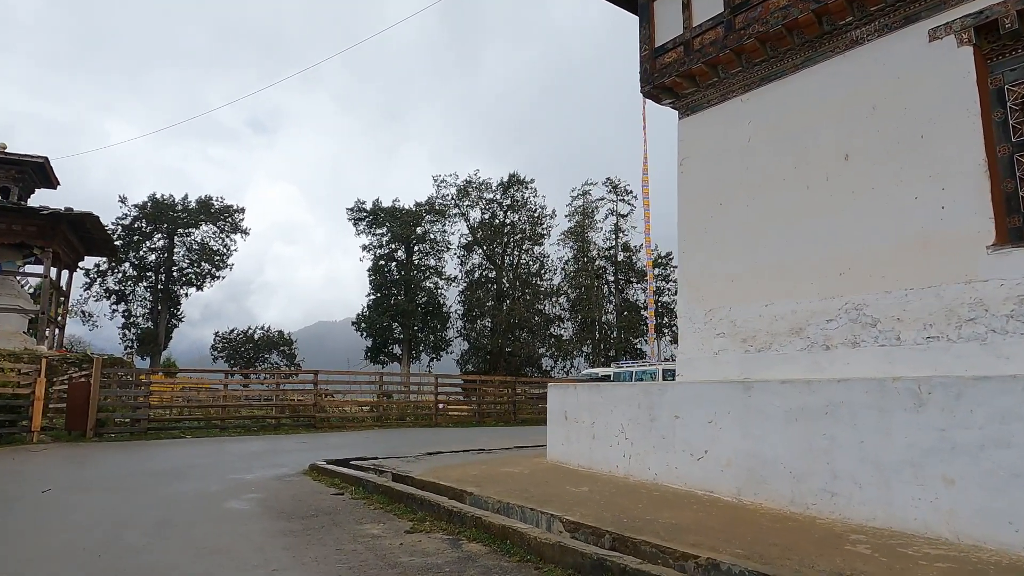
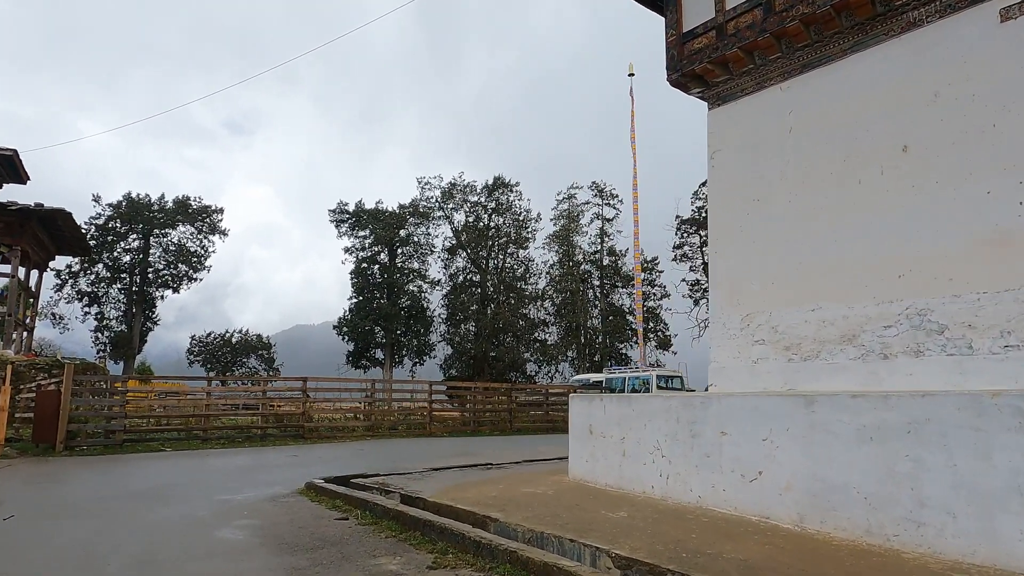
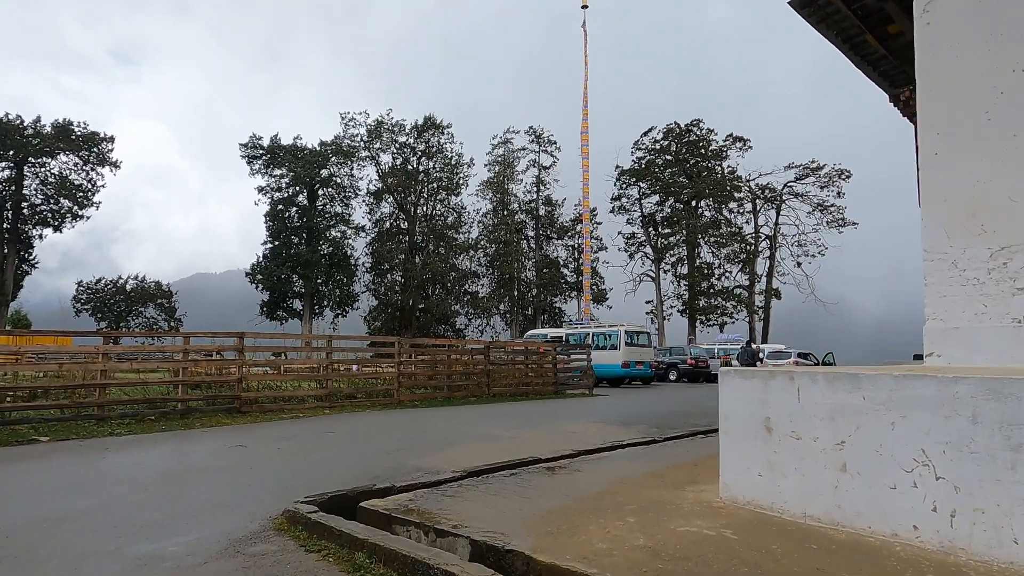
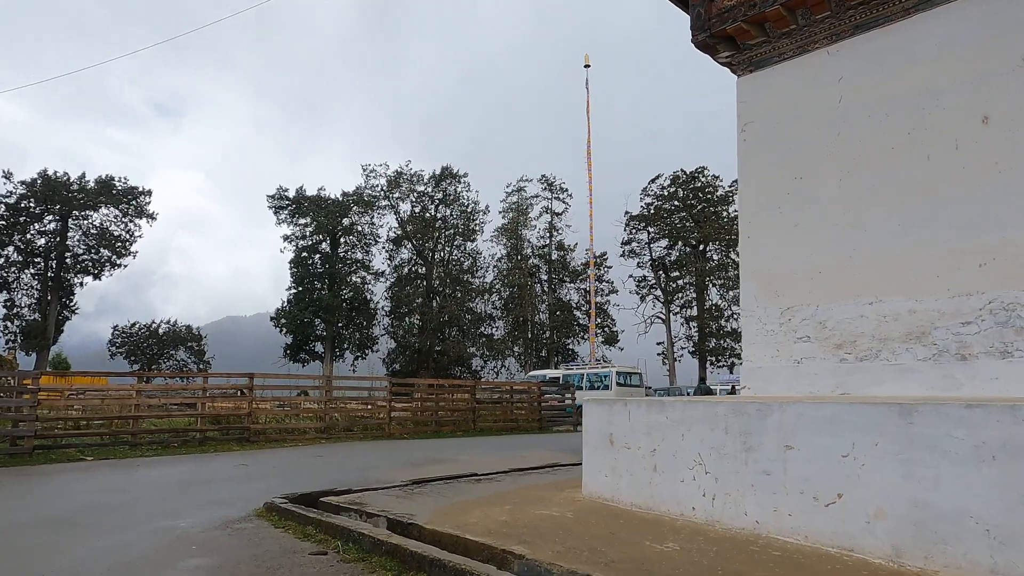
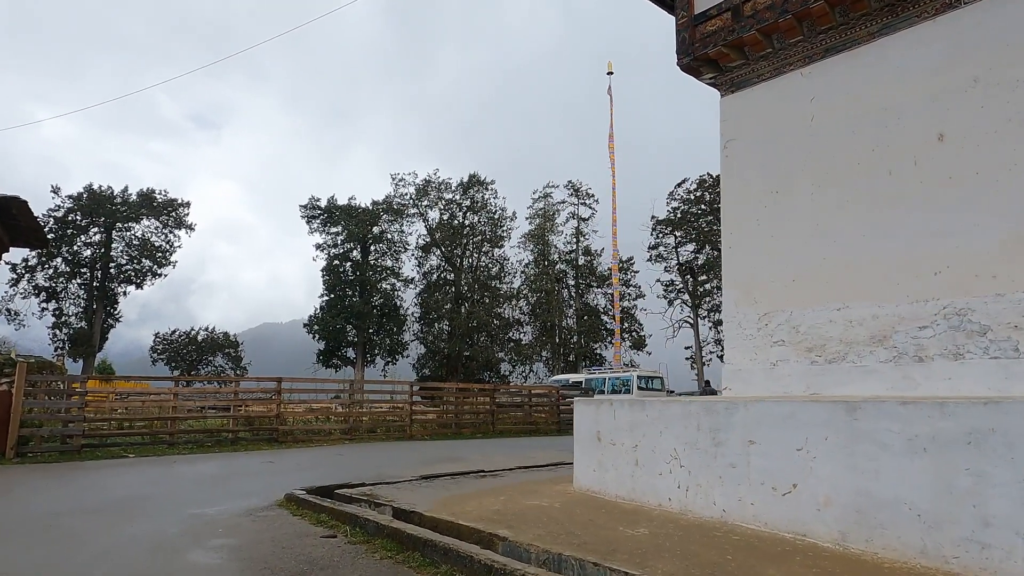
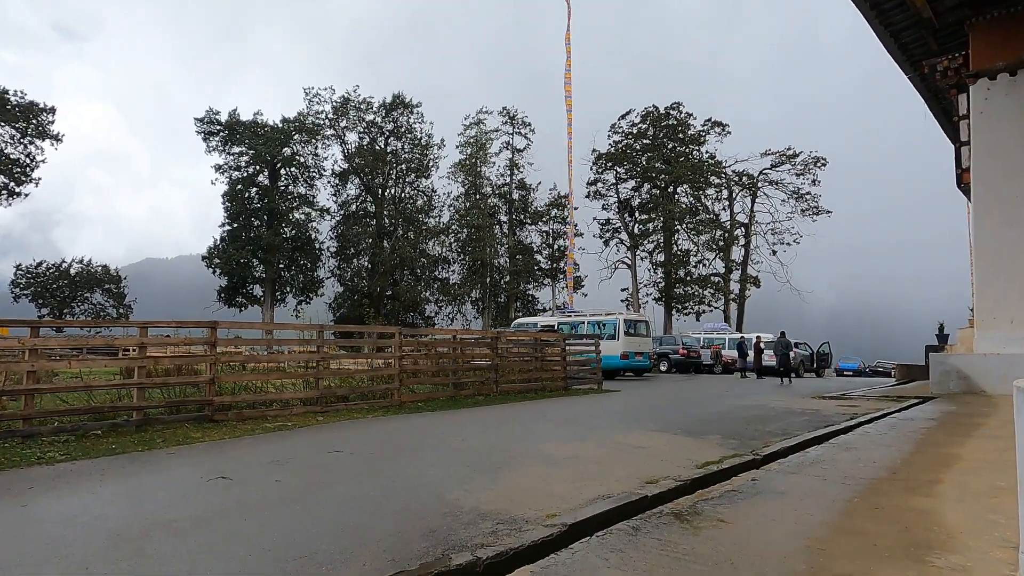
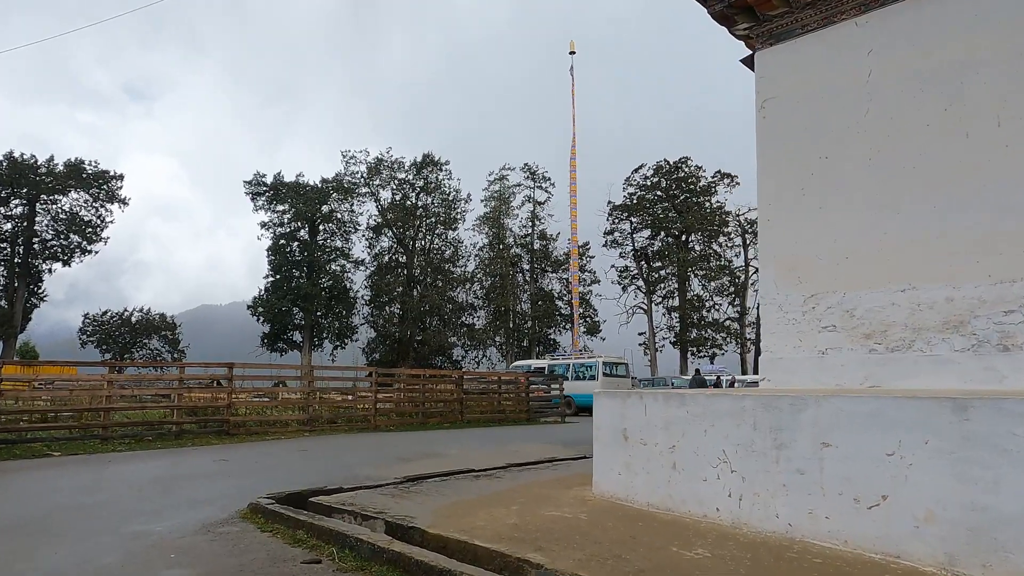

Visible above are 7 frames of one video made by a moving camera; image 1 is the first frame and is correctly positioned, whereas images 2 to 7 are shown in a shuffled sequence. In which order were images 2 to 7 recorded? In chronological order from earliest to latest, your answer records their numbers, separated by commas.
2, 5, 4, 7, 3, 6
